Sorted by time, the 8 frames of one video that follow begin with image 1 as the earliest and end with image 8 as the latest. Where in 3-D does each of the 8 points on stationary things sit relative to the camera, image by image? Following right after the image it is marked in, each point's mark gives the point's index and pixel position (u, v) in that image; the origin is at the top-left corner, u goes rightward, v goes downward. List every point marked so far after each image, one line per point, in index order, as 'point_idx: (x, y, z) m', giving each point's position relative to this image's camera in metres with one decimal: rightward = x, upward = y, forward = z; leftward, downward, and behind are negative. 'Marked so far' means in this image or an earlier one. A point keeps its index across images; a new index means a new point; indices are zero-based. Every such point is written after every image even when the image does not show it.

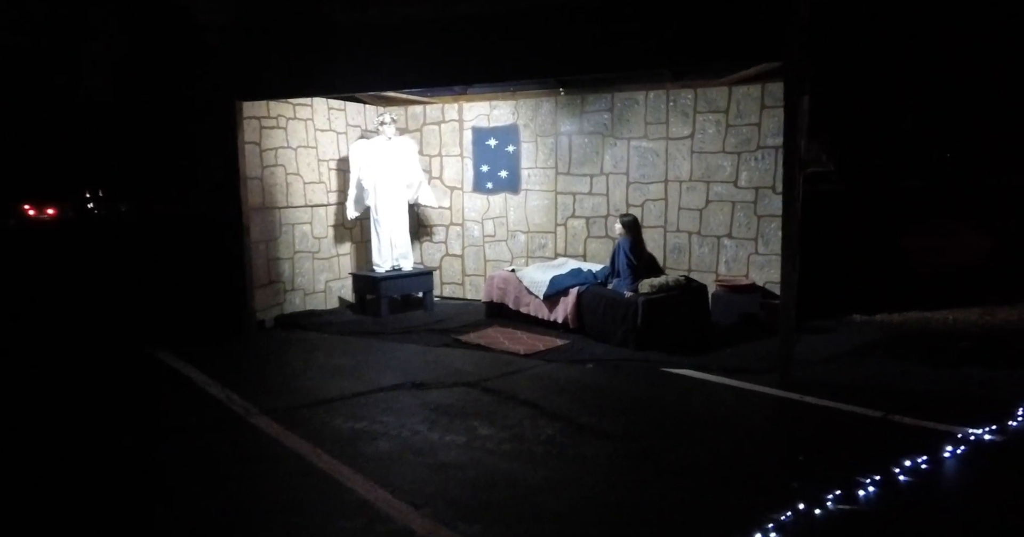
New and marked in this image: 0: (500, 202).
0: (-0.1, +0.8, +8.2) m
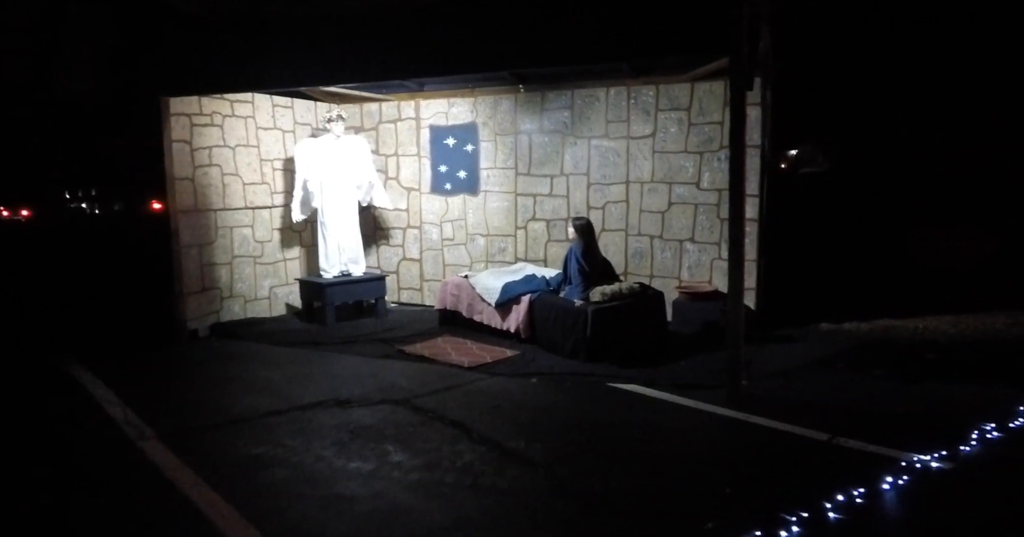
0: (-0.6, +0.7, +7.9) m
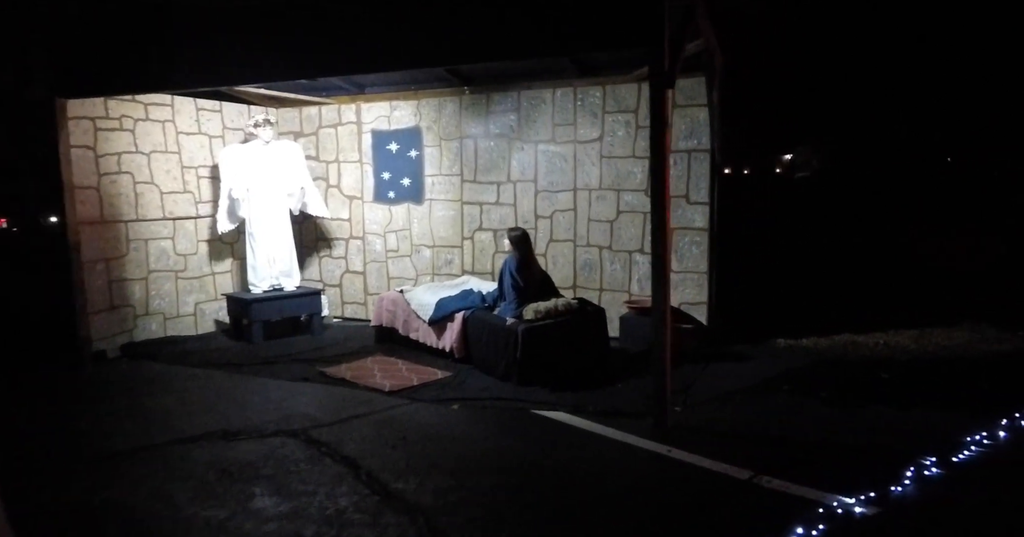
0: (-1.2, +0.6, +7.5) m
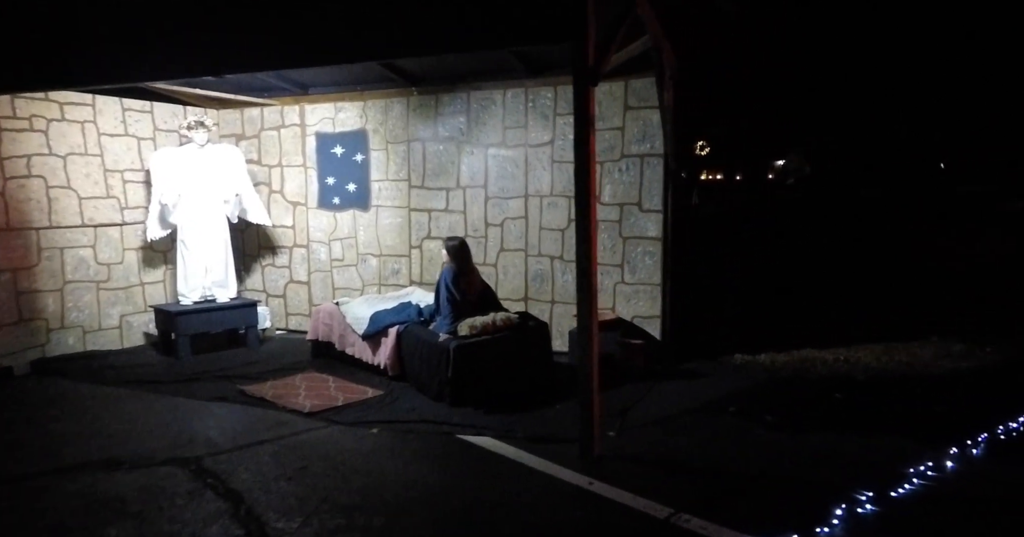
0: (-1.7, +0.5, +7.2) m
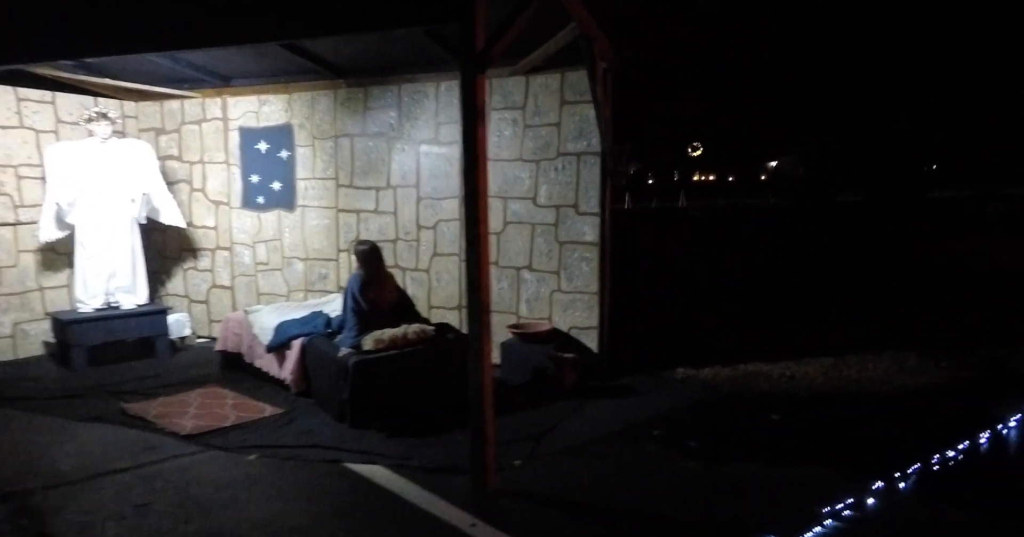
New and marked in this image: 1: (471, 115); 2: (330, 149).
0: (-2.3, +0.5, +6.7) m
1: (-0.2, +0.7, +3.3) m
2: (-1.7, +1.1, +6.5) m
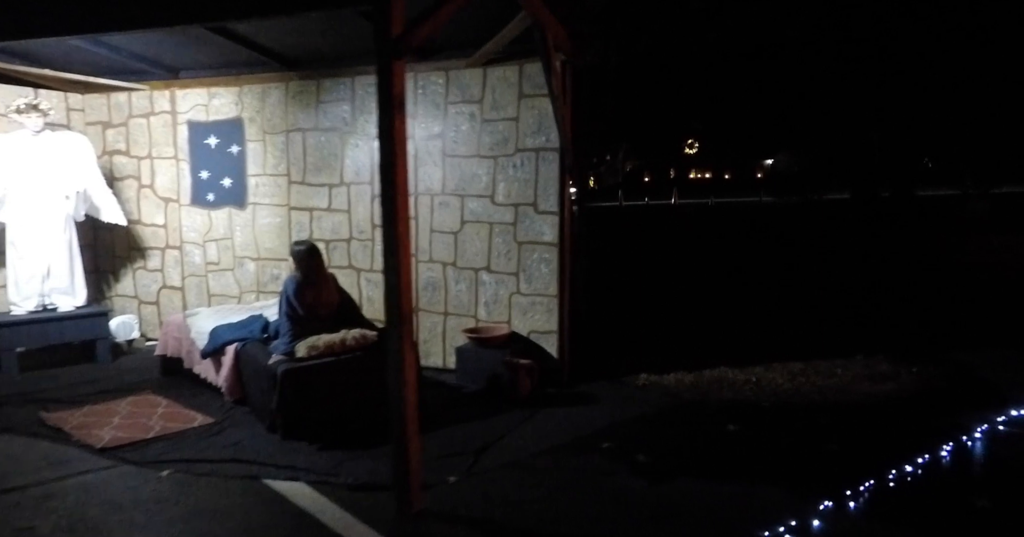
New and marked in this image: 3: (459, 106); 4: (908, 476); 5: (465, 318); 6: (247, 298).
0: (-2.7, +0.5, +6.4) m
1: (-0.5, +0.7, +3.0) m
2: (-2.0, +1.1, +6.2) m
3: (-0.4, +1.3, +5.7) m
4: (+2.0, -1.1, +3.5) m
5: (-0.4, -0.4, +6.0) m
6: (-2.4, -0.3, +6.5) m
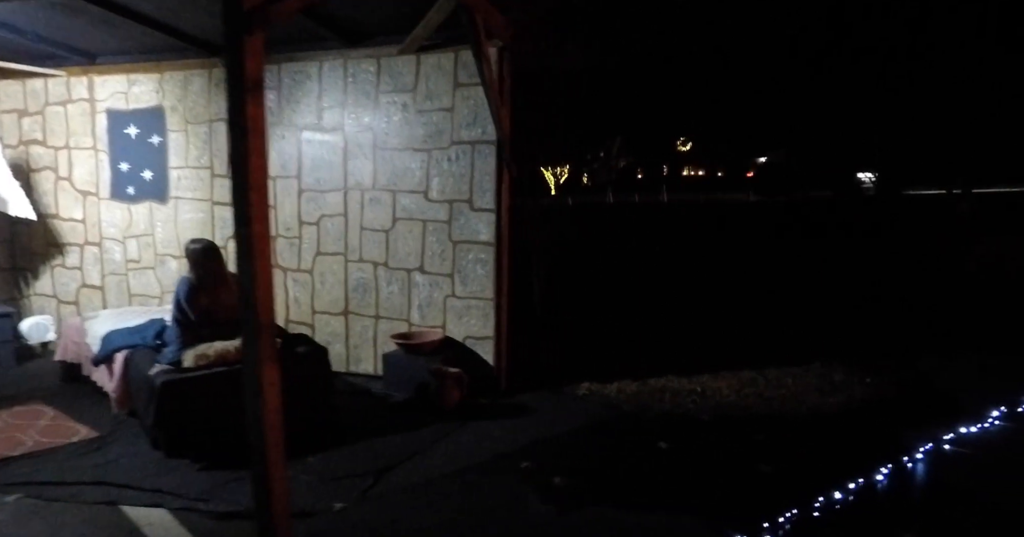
0: (-3.2, +0.5, +6.0) m
1: (-1.0, +0.7, +2.6) m
2: (-2.5, +1.1, +5.8) m
3: (-0.9, +1.3, +5.3) m
4: (+1.5, -1.1, +3.2) m
5: (-0.9, -0.4, +5.6) m
6: (-3.0, -0.3, +6.1) m
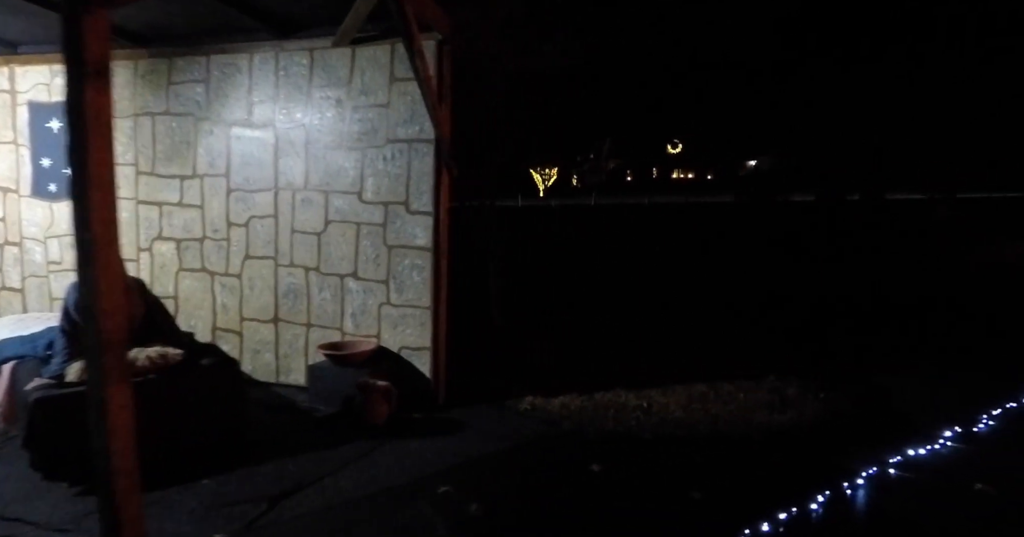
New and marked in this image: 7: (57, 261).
0: (-3.6, +0.5, +5.7) m
1: (-1.4, +0.7, +2.3) m
2: (-3.0, +1.1, +5.5) m
3: (-1.4, +1.3, +5.0) m
4: (+1.1, -1.1, +2.9) m
5: (-1.4, -0.5, +5.3) m
6: (-3.4, -0.3, +5.7) m
7: (-3.7, +0.1, +5.8) m
